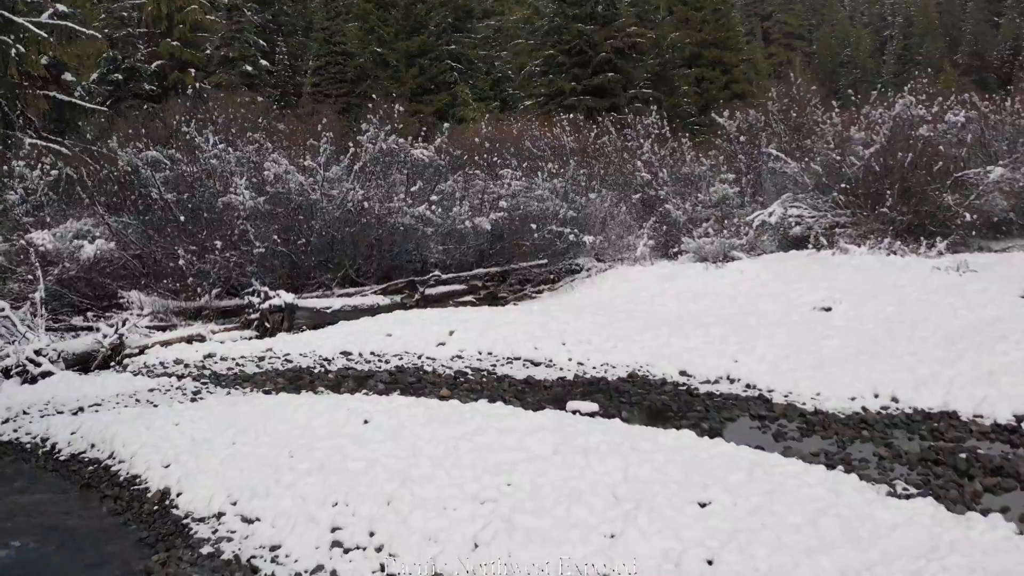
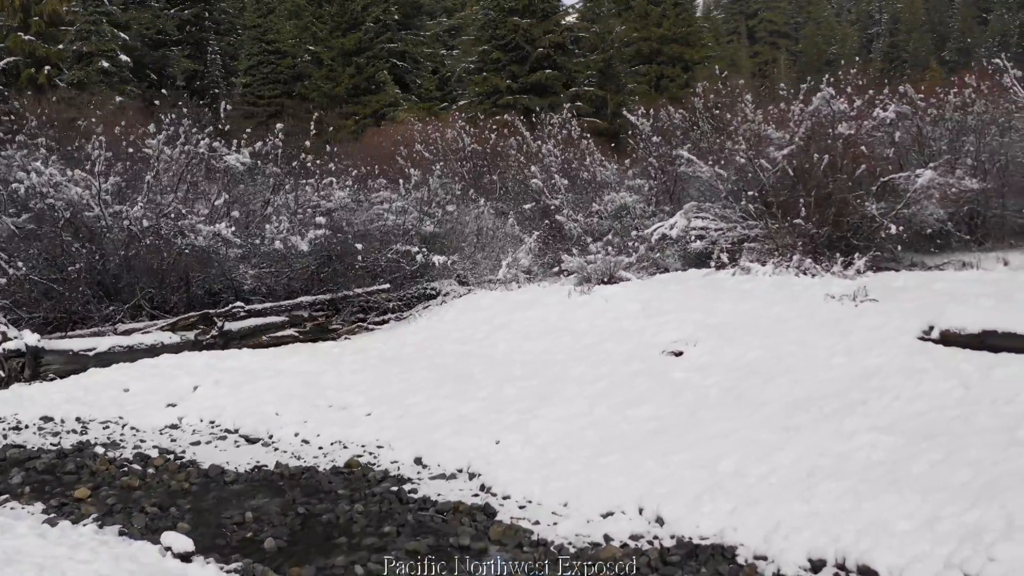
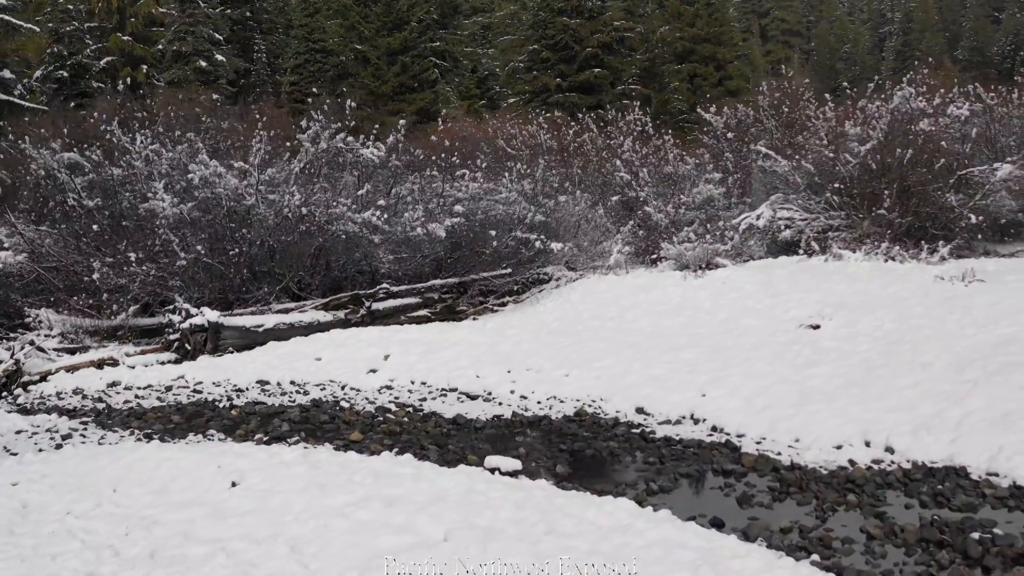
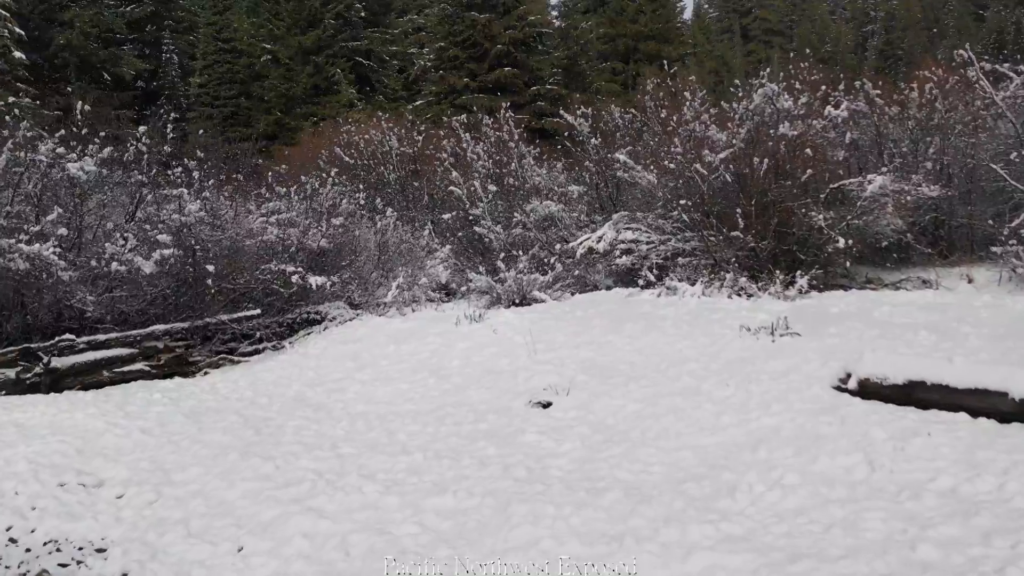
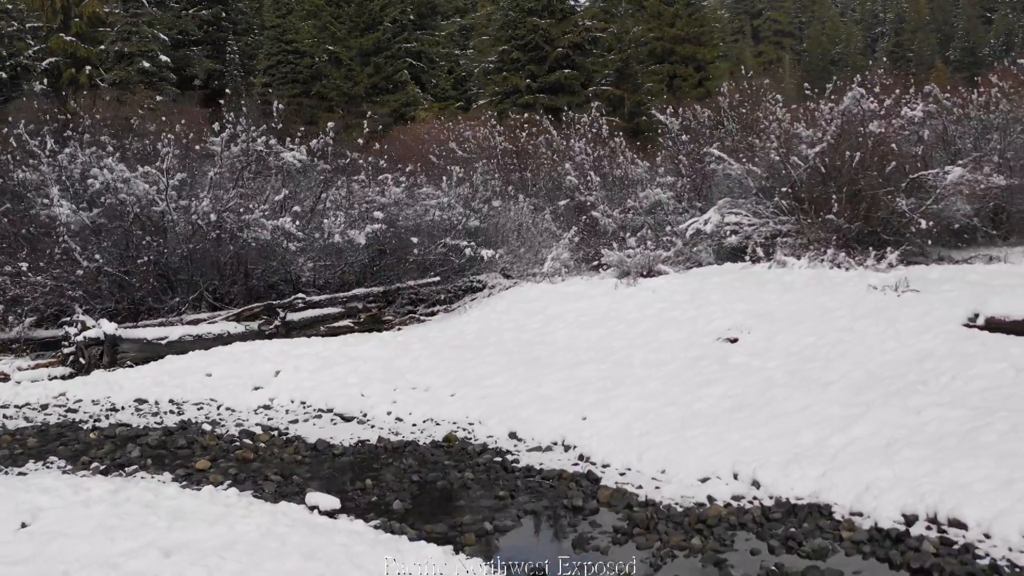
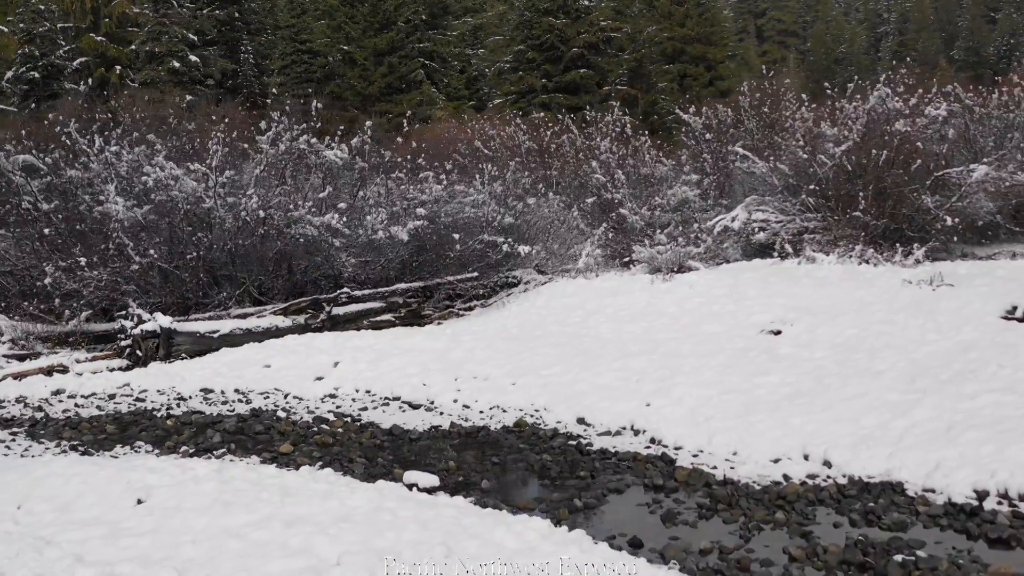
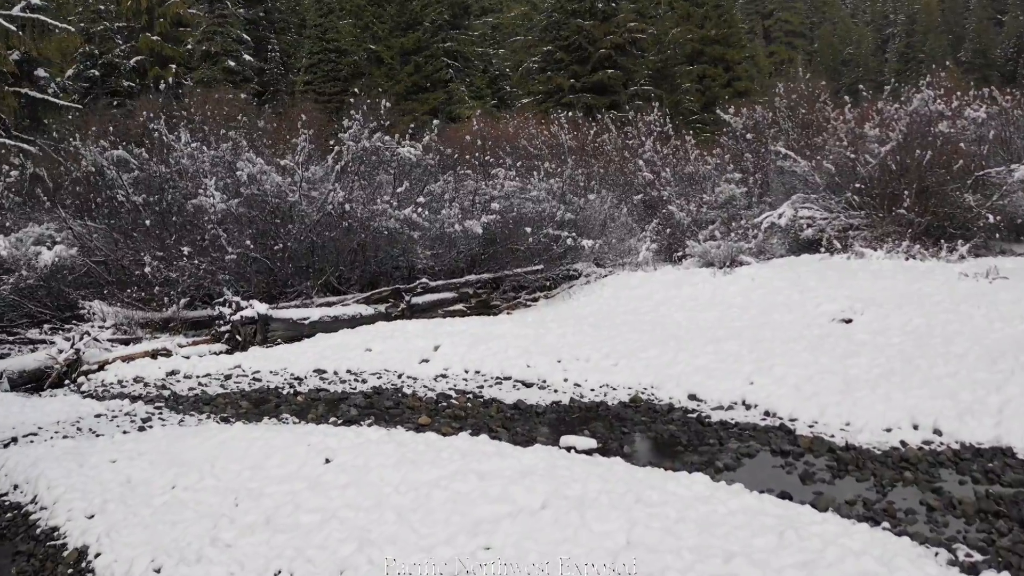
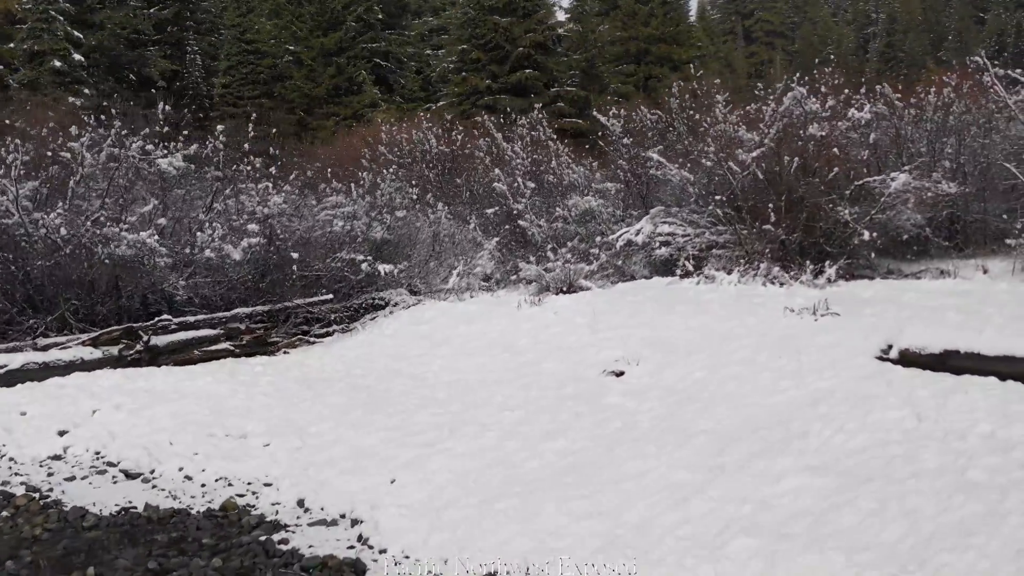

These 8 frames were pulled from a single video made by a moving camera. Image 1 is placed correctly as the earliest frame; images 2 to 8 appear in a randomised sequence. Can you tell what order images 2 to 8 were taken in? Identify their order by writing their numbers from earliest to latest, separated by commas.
7, 3, 6, 5, 2, 8, 4
